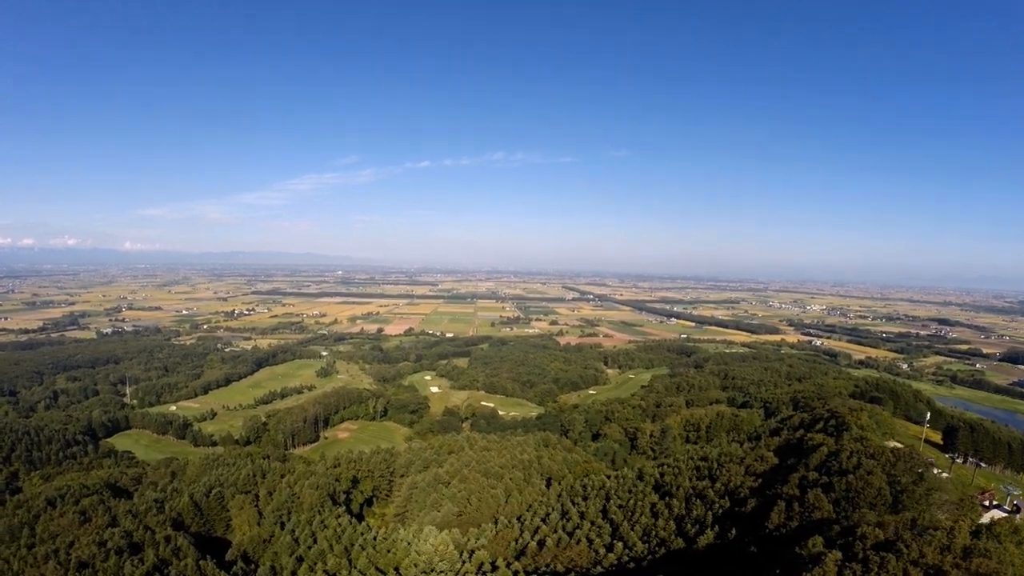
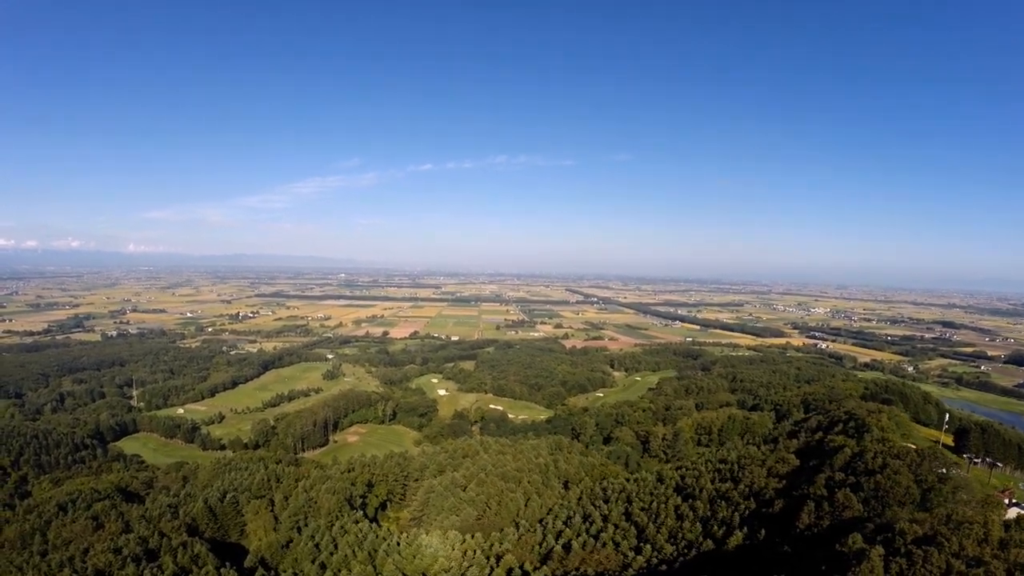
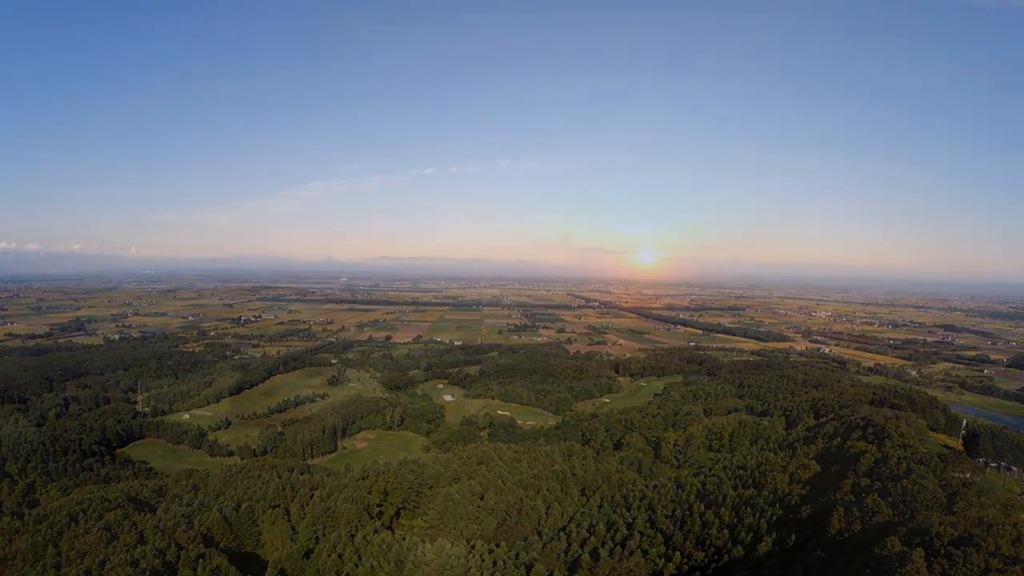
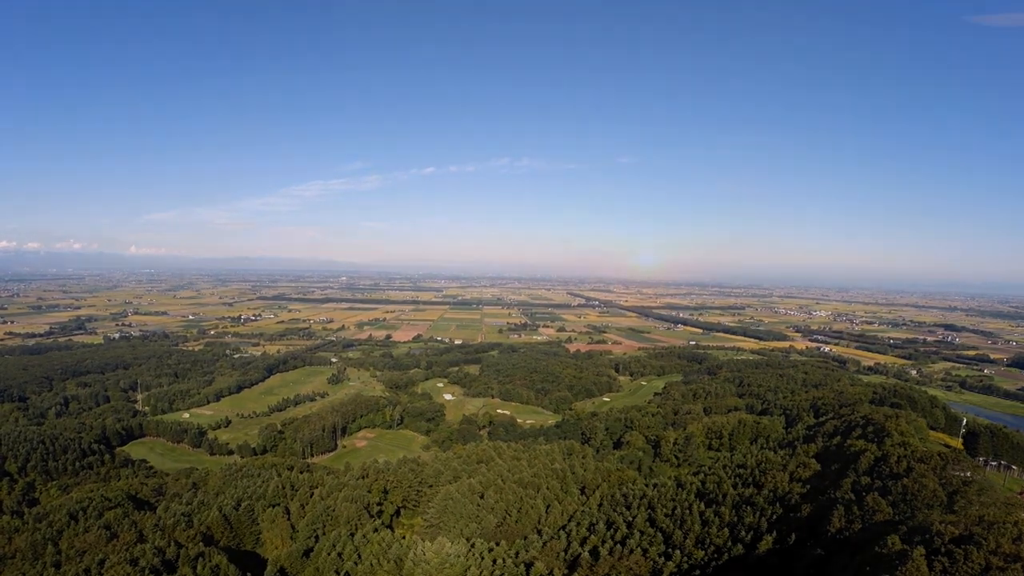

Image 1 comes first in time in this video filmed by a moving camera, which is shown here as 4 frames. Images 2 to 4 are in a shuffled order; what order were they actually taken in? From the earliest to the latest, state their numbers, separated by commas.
2, 4, 3
